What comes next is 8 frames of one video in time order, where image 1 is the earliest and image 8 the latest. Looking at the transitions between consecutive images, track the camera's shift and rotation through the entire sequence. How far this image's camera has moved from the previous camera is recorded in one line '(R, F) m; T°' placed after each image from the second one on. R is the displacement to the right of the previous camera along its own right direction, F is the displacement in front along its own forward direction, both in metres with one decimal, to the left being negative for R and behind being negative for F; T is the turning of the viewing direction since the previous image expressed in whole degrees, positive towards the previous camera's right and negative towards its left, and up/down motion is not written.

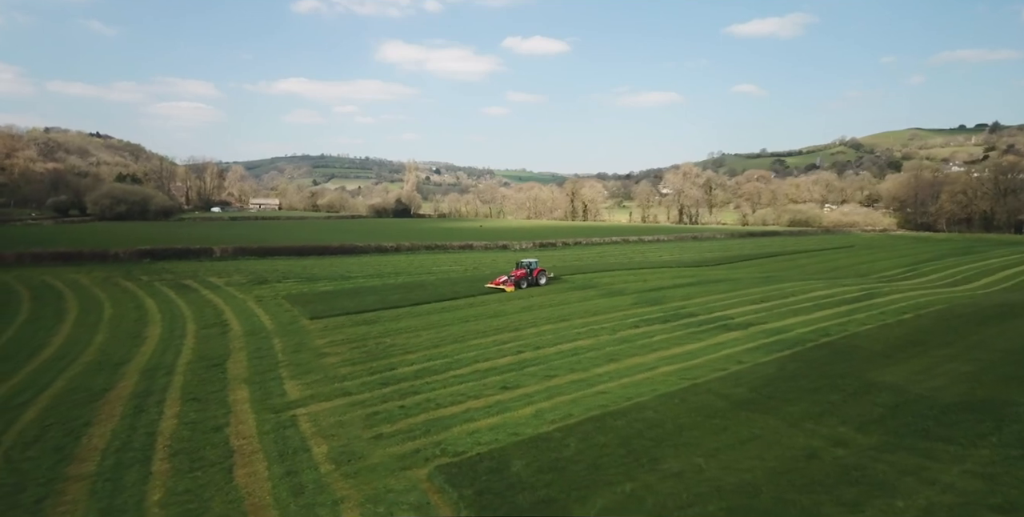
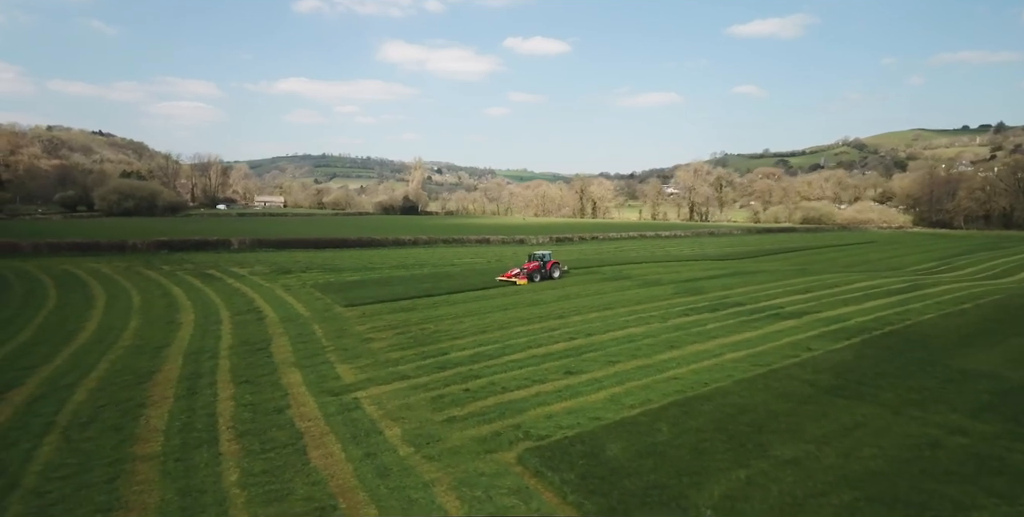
(-1.4, +0.5) m; -1°
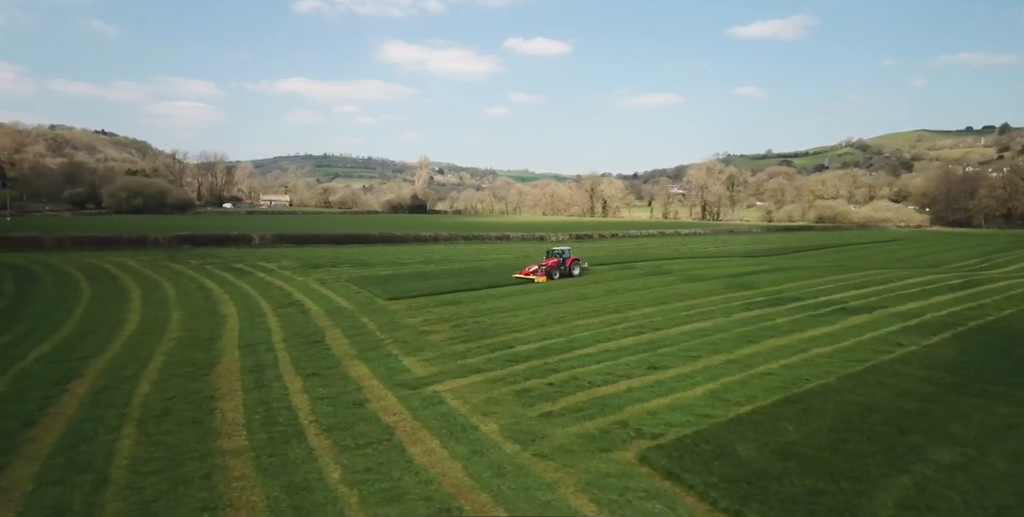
(-1.6, +0.6) m; -1°
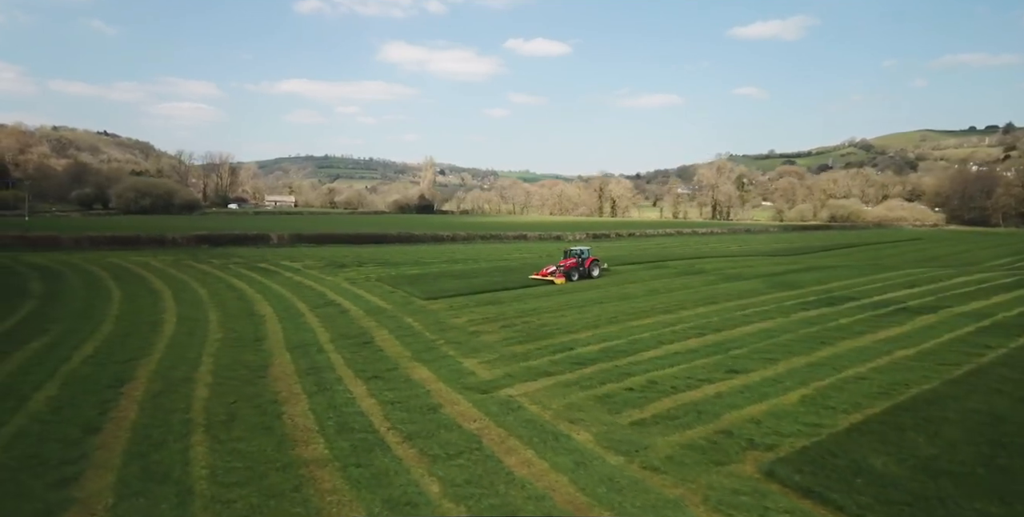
(-1.4, +0.6) m; -1°
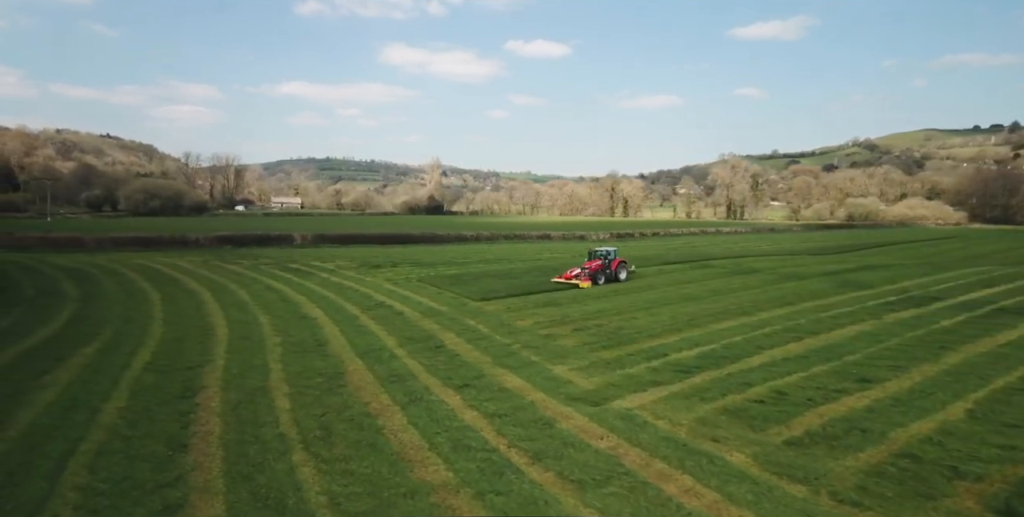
(-1.9, +1.0) m; -1°
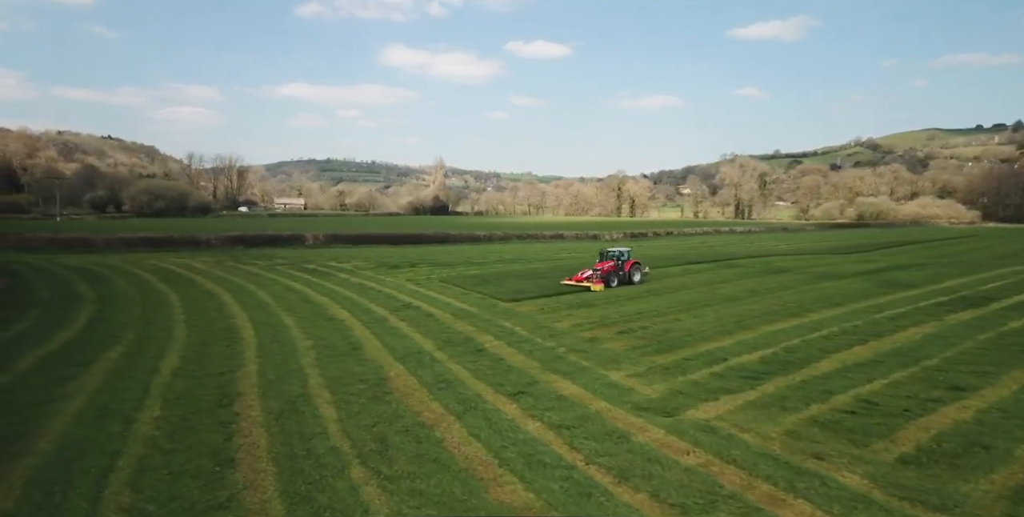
(-1.0, +0.8) m; 0°
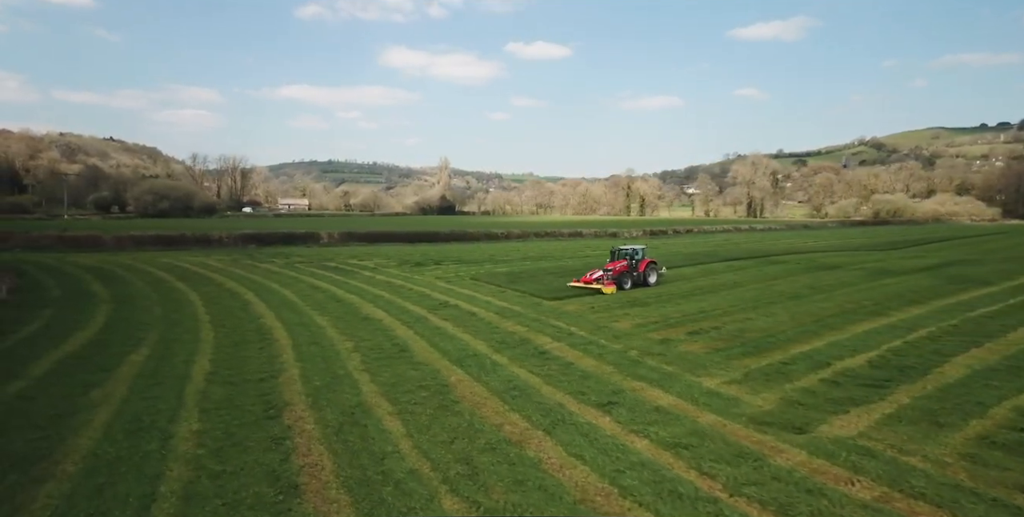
(-1.4, +1.4) m; -1°
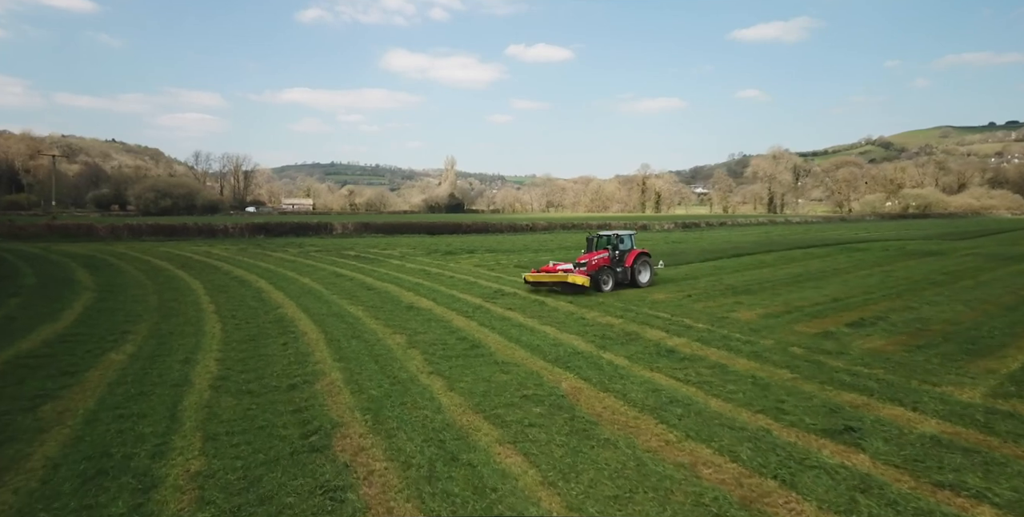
(-1.9, +3.5) m; -1°
